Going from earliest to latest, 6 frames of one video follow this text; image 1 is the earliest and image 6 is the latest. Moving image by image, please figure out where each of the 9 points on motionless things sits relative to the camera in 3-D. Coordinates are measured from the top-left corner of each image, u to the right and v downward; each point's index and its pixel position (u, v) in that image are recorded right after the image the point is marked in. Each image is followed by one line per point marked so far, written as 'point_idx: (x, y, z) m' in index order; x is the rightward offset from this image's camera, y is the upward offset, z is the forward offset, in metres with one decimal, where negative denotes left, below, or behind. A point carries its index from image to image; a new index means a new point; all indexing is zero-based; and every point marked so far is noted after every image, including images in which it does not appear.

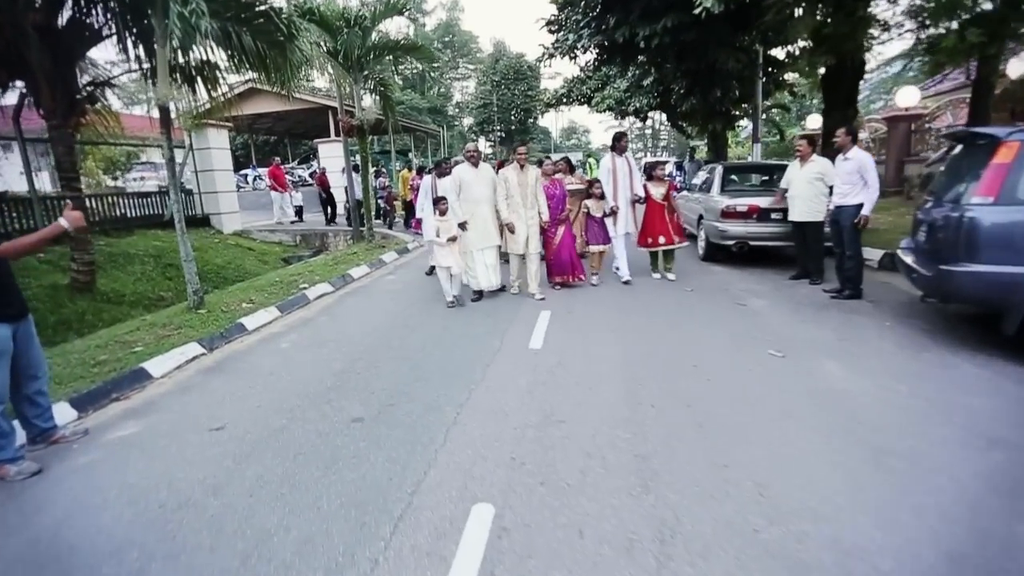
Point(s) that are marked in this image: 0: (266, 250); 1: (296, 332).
0: (-6.3, +1.0, +13.9) m
1: (-2.8, -0.6, +7.0) m
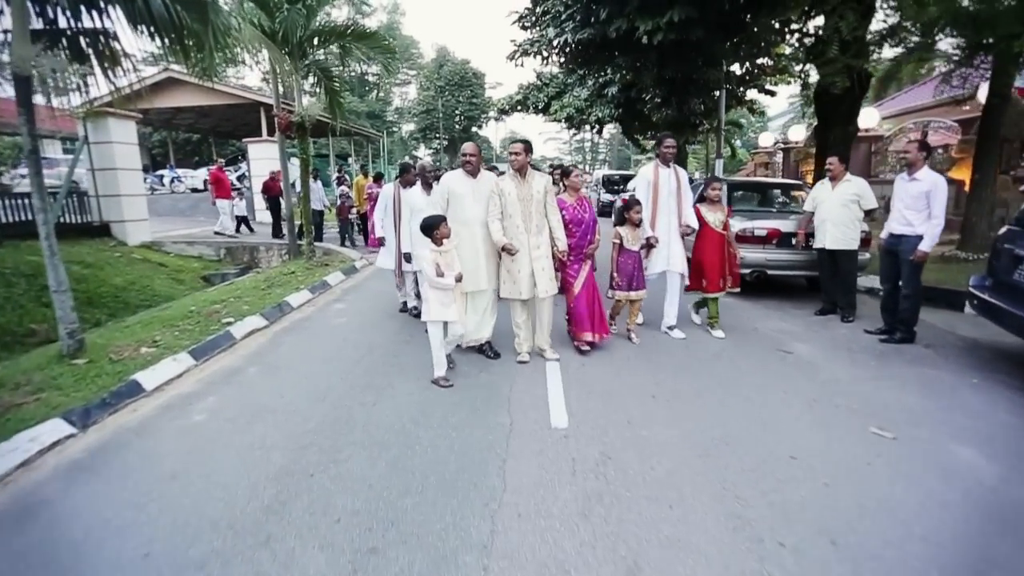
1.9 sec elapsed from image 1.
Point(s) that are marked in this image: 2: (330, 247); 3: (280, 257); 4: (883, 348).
0: (-7.1, +0.5, +11.6) m
1: (-2.8, -1.0, +5.1) m
2: (-4.5, +1.0, +13.2) m
3: (-5.5, +0.7, +12.7) m
4: (+4.1, -0.7, +6.1) m
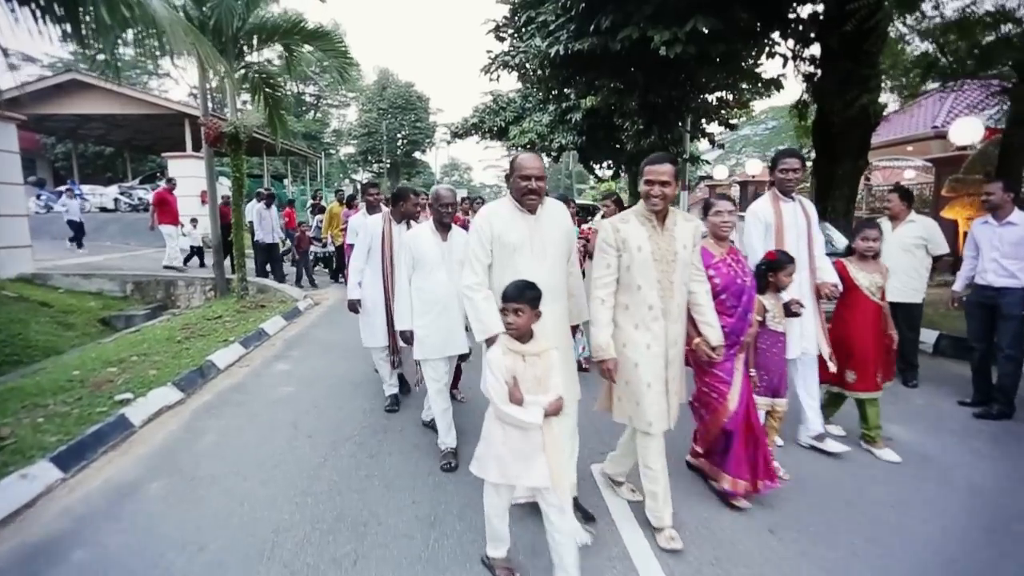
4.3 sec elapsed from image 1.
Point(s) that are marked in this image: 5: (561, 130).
0: (-7.5, -0.3, +9.2) m
1: (-2.5, -1.5, +3.2) m
2: (-5.0, +0.1, +11.1) m
3: (-6.0, -0.1, +10.5) m
4: (+4.3, -1.3, +4.9) m
5: (+1.7, +5.6, +19.2) m
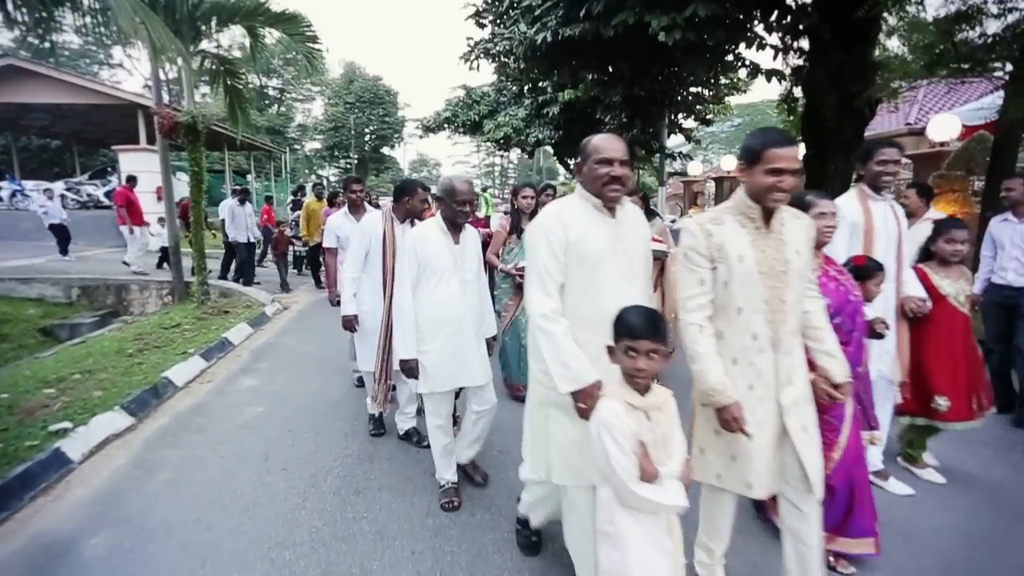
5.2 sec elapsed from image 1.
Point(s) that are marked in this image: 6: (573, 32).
0: (-7.7, -0.4, +8.2) m
1: (-2.4, -1.6, +2.5) m
2: (-5.4, +0.1, +10.3) m
3: (-6.3, -0.2, +9.7) m
4: (+4.3, -1.3, +4.6) m
5: (+0.9, +5.7, +18.7) m
6: (+0.9, +3.7, +7.8) m
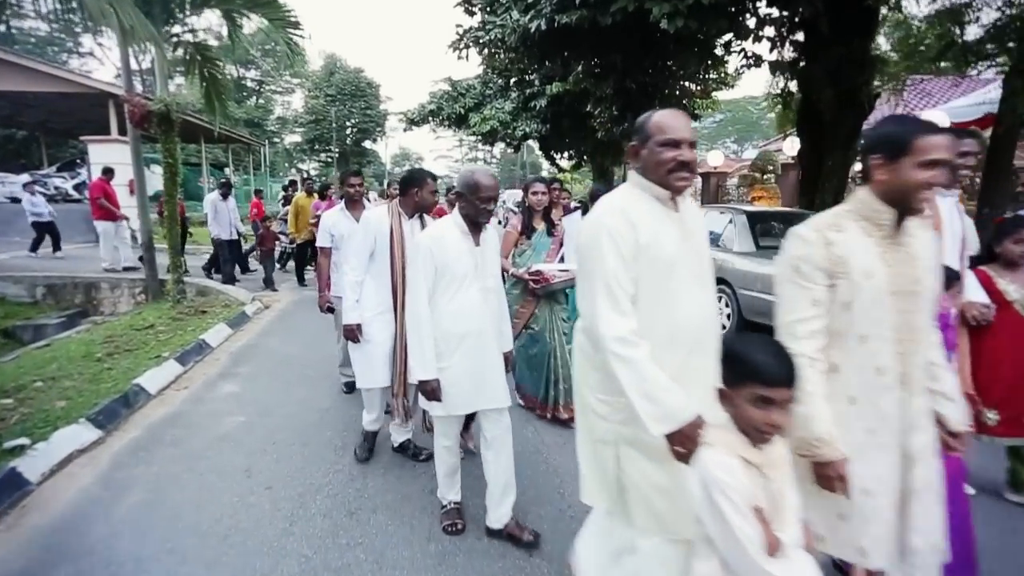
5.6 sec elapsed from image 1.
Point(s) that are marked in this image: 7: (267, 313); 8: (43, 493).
0: (-7.8, -0.4, +7.7) m
1: (-2.3, -1.6, +2.2) m
2: (-5.5, +0.1, +9.8) m
3: (-6.4, -0.2, +9.1) m
4: (+4.3, -1.3, +4.5) m
5: (+0.5, +5.8, +18.4) m
6: (+0.8, +3.7, +7.5) m
7: (-3.9, -0.4, +8.6) m
8: (-3.1, -1.3, +3.5) m
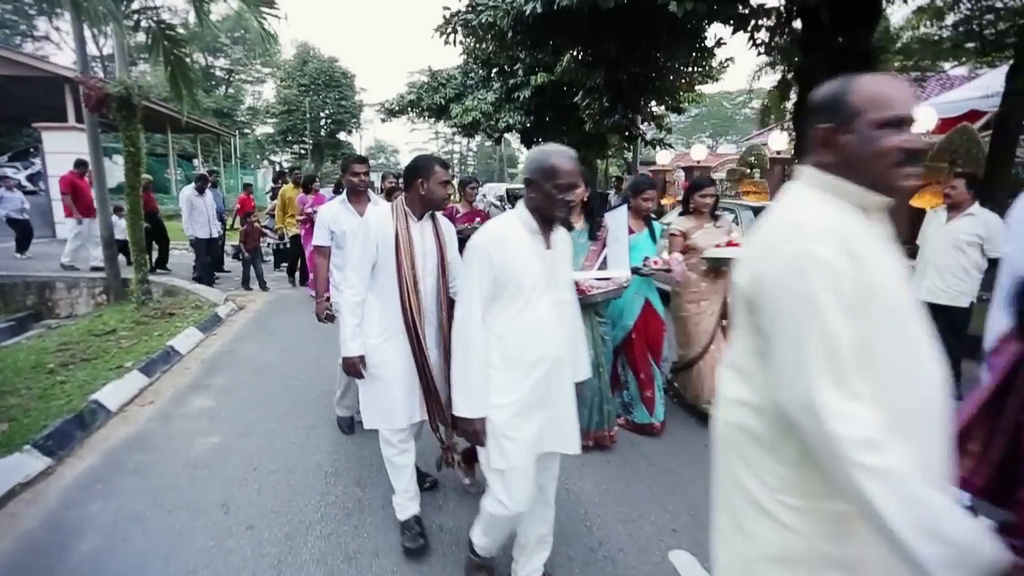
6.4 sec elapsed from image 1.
0: (-7.8, -0.4, +6.9) m
1: (-2.1, -1.7, +1.6) m
2: (-5.7, +0.1, +9.1) m
3: (-6.5, -0.2, +8.4) m
4: (+4.4, -1.3, +4.2) m
5: (-0.1, +5.9, +17.9) m
6: (+0.7, +3.7, +7.1) m
7: (-4.0, -0.4, +8.0) m
8: (-2.9, -1.4, +3.0) m
